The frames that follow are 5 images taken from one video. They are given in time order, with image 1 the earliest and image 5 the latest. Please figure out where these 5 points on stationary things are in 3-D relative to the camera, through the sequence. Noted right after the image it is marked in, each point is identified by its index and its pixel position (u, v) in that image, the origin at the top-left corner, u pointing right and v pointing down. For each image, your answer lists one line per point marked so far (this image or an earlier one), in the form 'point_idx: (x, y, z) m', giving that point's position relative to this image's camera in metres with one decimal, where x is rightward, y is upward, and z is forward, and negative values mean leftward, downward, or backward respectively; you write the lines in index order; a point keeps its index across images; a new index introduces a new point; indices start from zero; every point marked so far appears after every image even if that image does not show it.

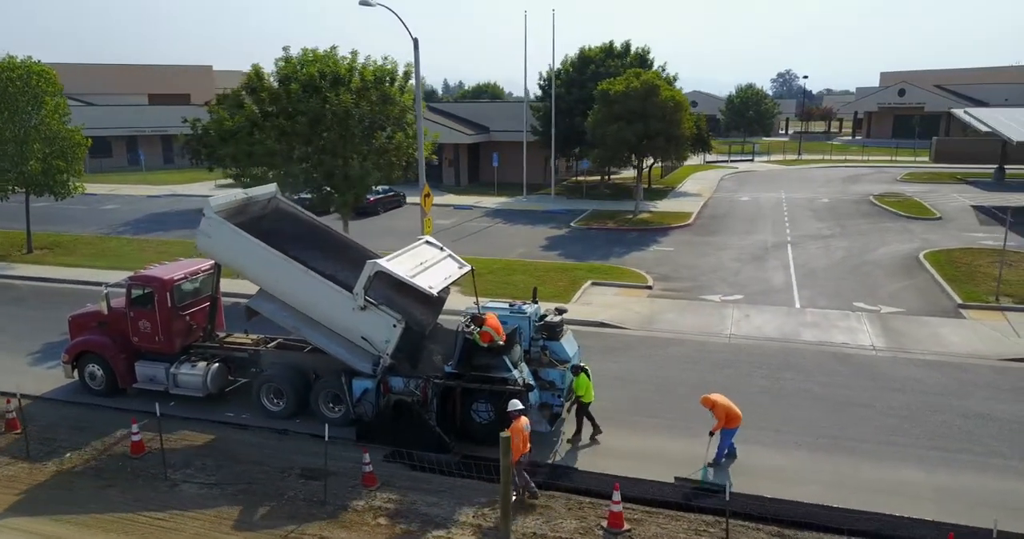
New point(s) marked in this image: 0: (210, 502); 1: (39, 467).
0: (-3.5, -2.7, +9.2) m
1: (-6.2, -2.6, +10.2) m
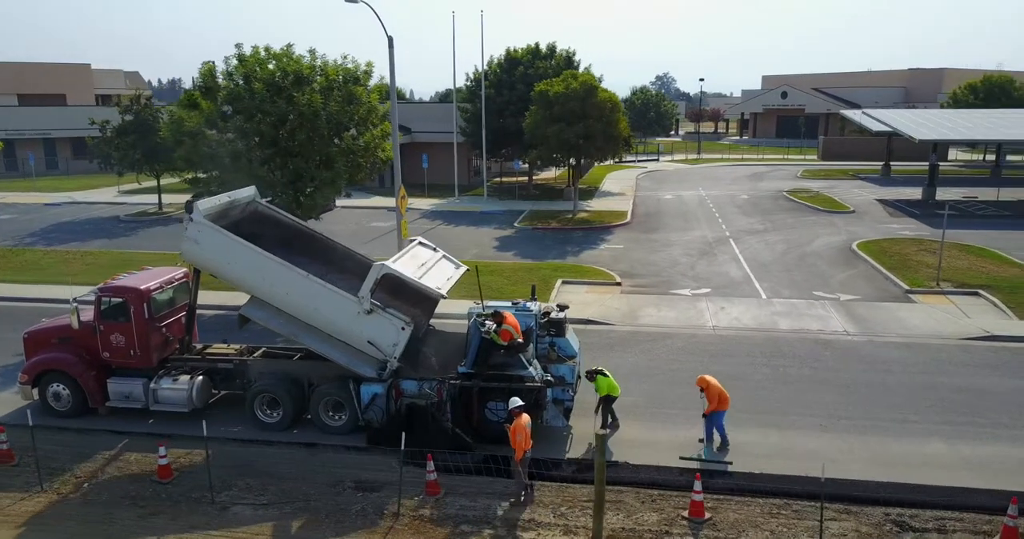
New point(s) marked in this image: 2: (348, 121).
0: (-2.6, -2.8, +8.7) m
1: (-5.4, -2.7, +9.3) m
2: (-3.9, +3.5, +18.3) m
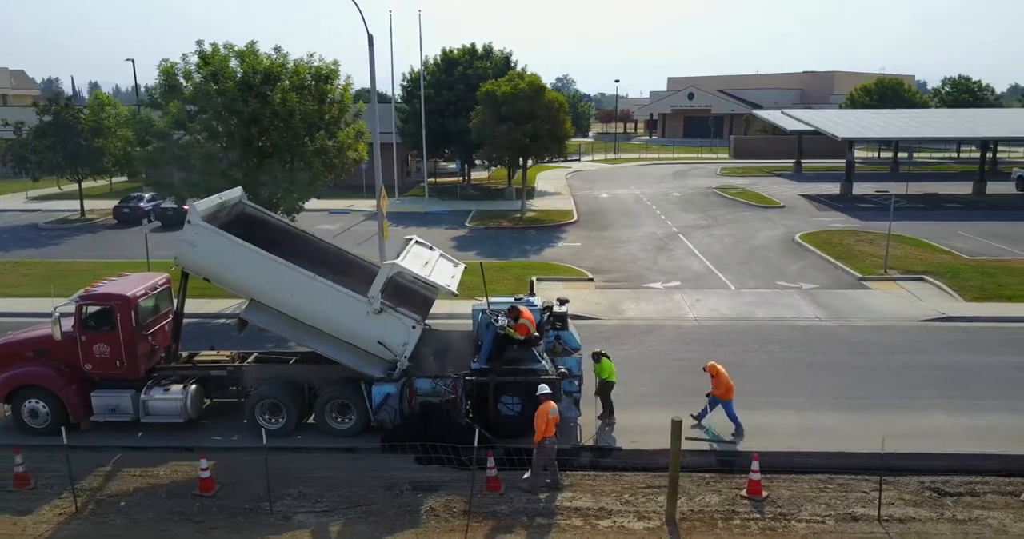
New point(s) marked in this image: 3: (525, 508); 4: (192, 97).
0: (-1.8, -2.8, +8.5) m
1: (-4.7, -2.8, +8.8) m
2: (-4.4, +3.4, +17.9) m
3: (+0.2, -2.7, +8.9) m
4: (-7.0, +3.8, +17.1) m
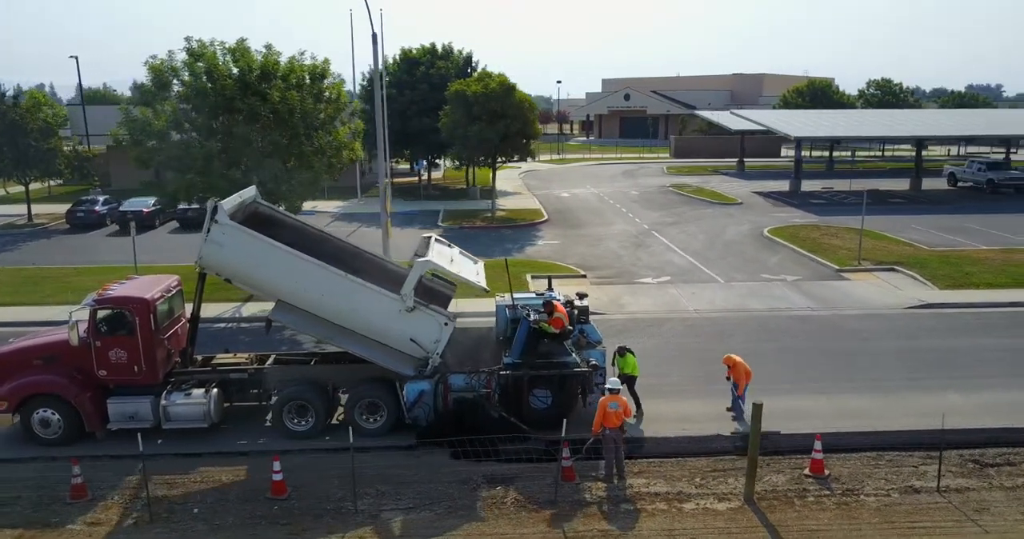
0: (-0.9, -2.8, +8.5) m
1: (-3.7, -2.8, +8.6) m
2: (-4.4, +3.4, +17.6) m
3: (+1.1, -2.6, +9.1) m
4: (-7.0, +3.7, +16.6) m
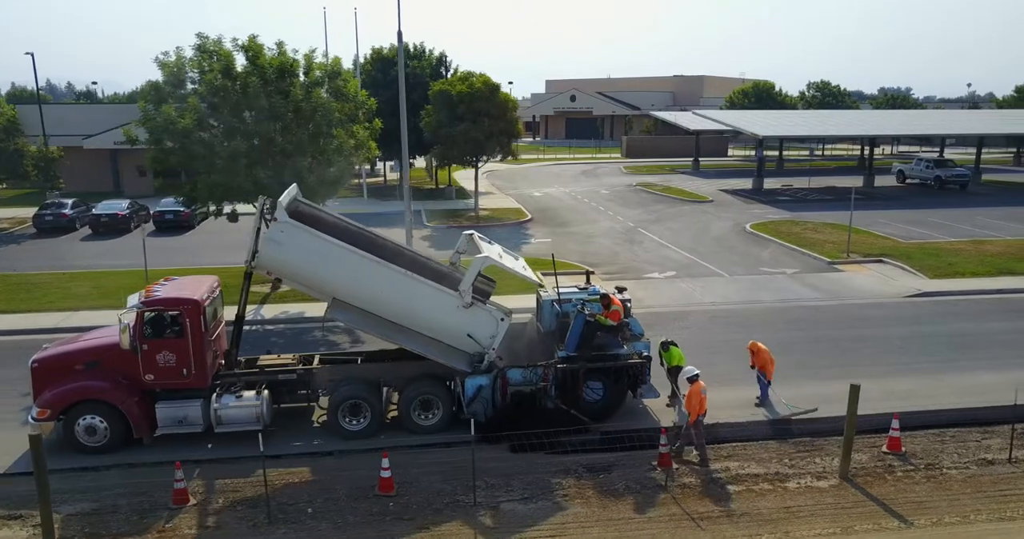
0: (+0.5, -2.7, +8.6) m
1: (-2.4, -2.8, +8.5) m
2: (-3.9, +3.4, +17.4) m
3: (+2.4, -2.5, +9.4) m
4: (-6.4, +3.7, +16.3) m
